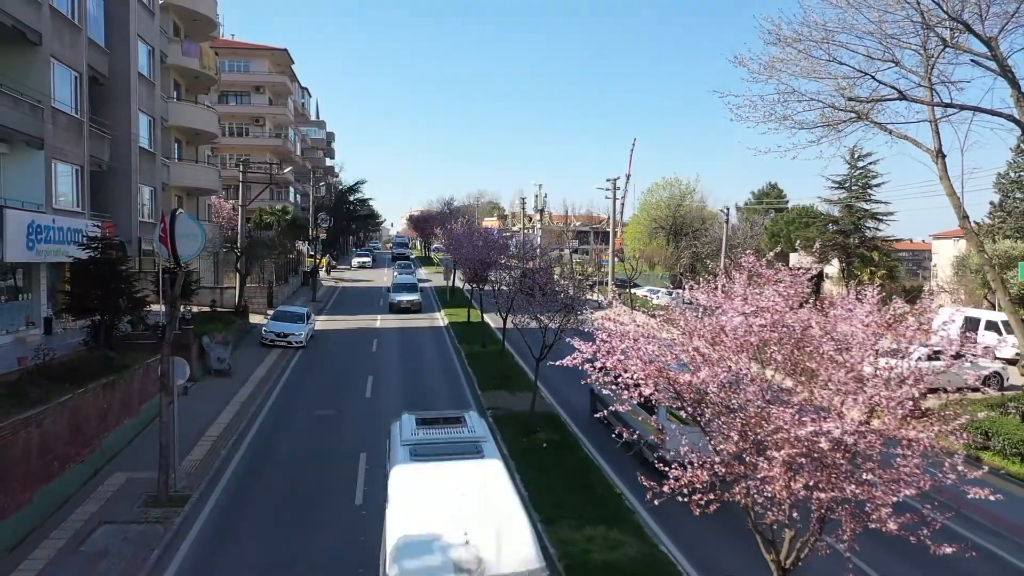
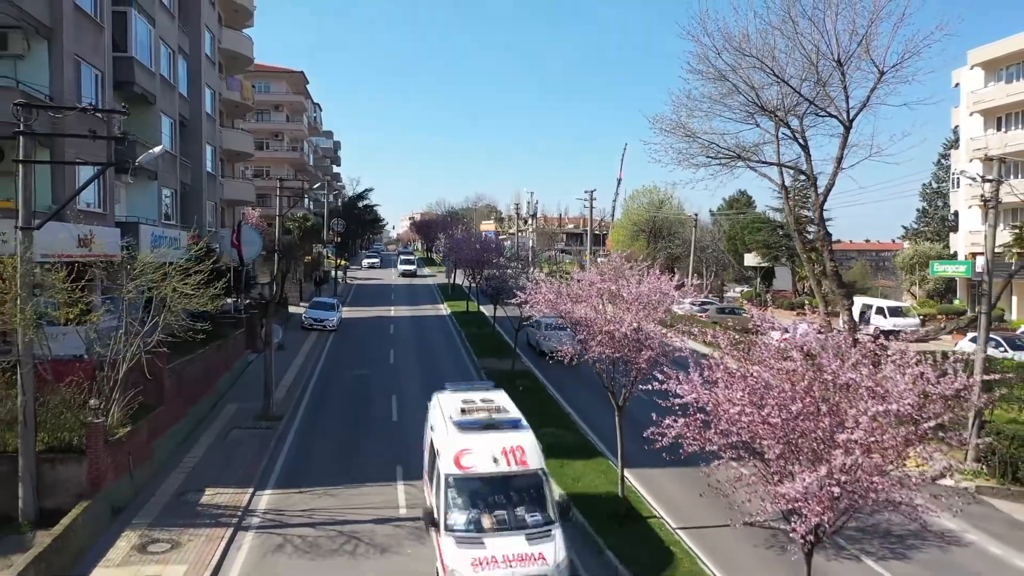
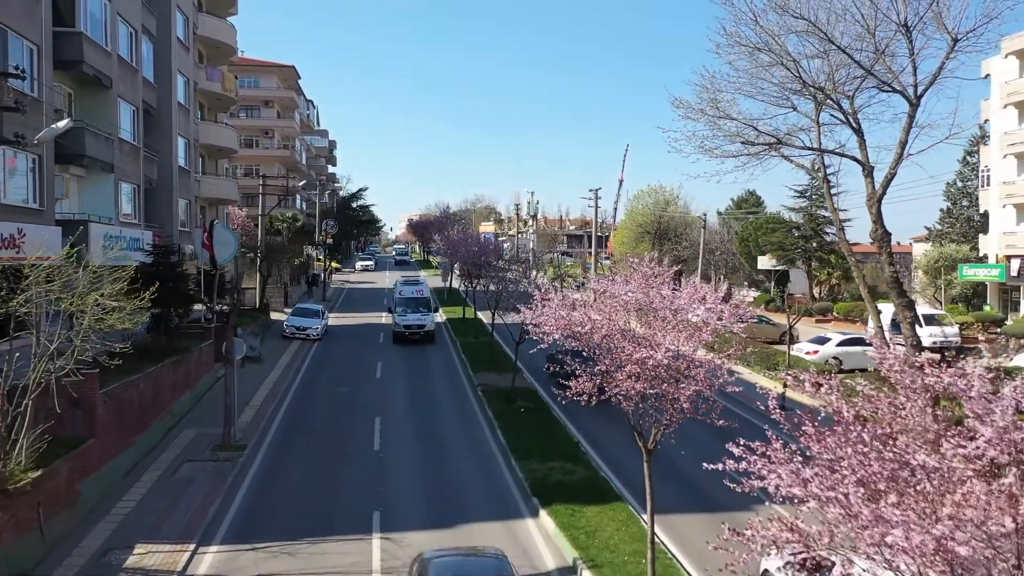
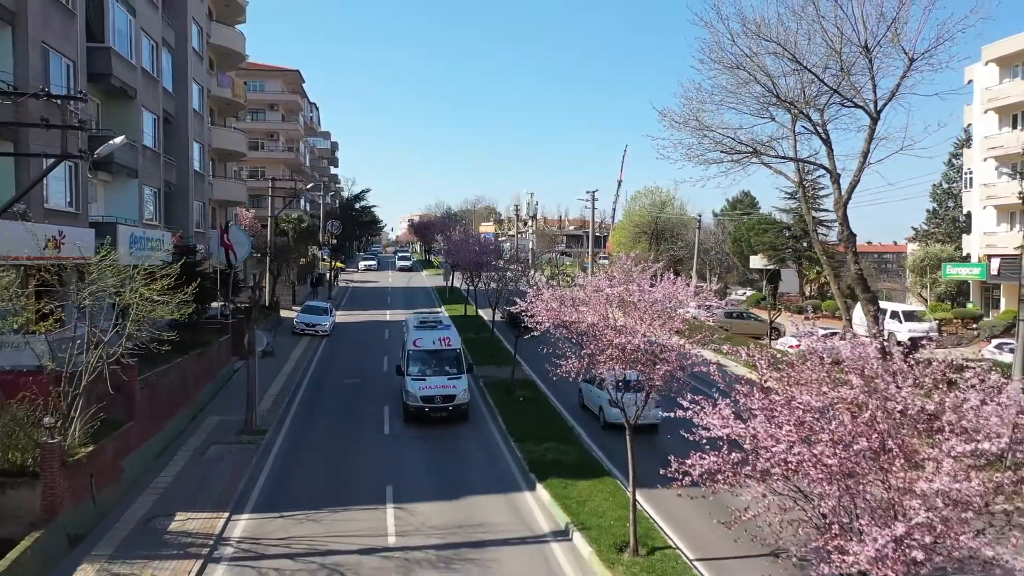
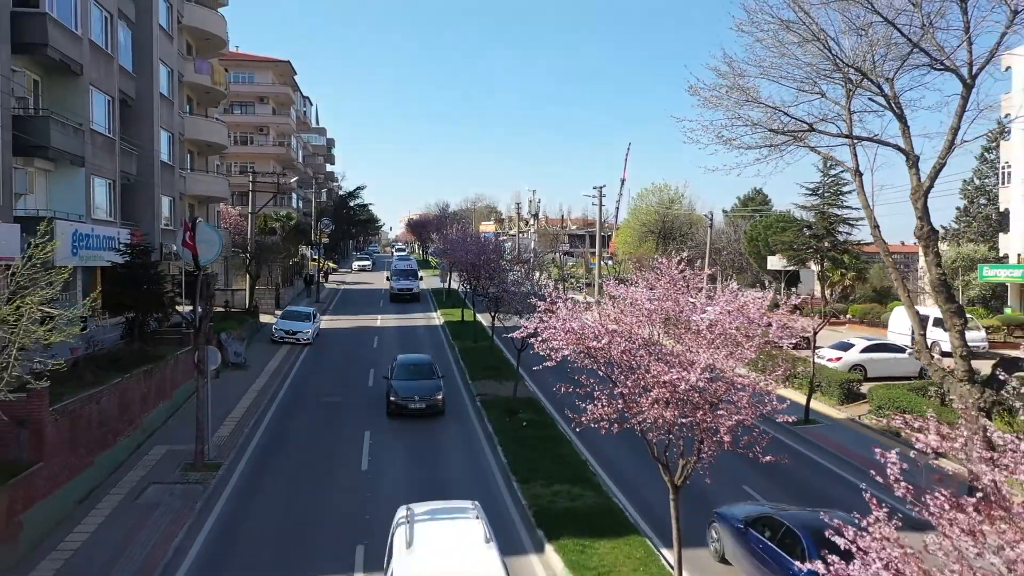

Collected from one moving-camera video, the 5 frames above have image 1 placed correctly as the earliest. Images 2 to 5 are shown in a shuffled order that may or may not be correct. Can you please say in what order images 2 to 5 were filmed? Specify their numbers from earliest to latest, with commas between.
5, 3, 4, 2
